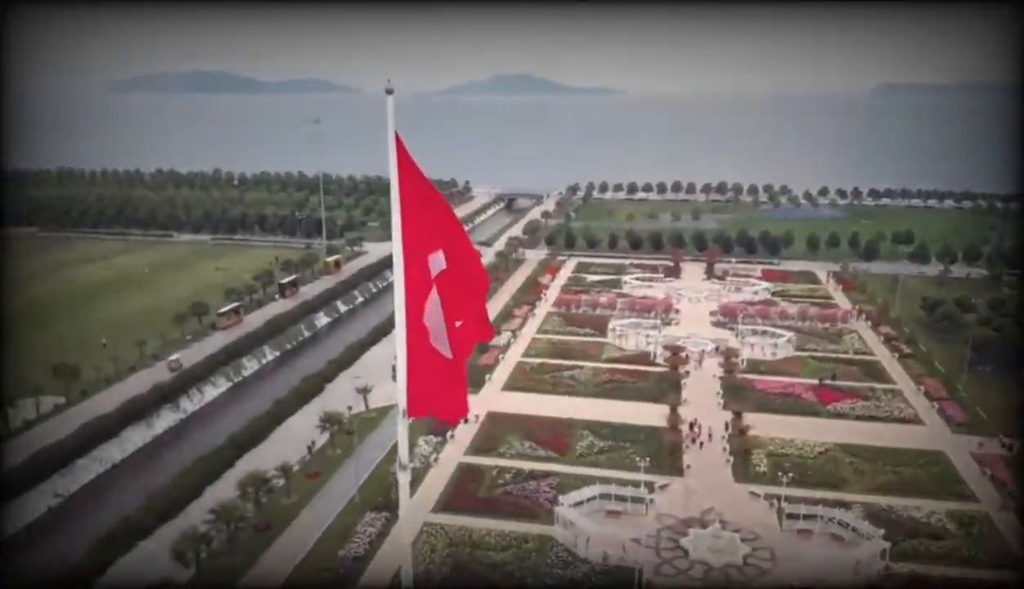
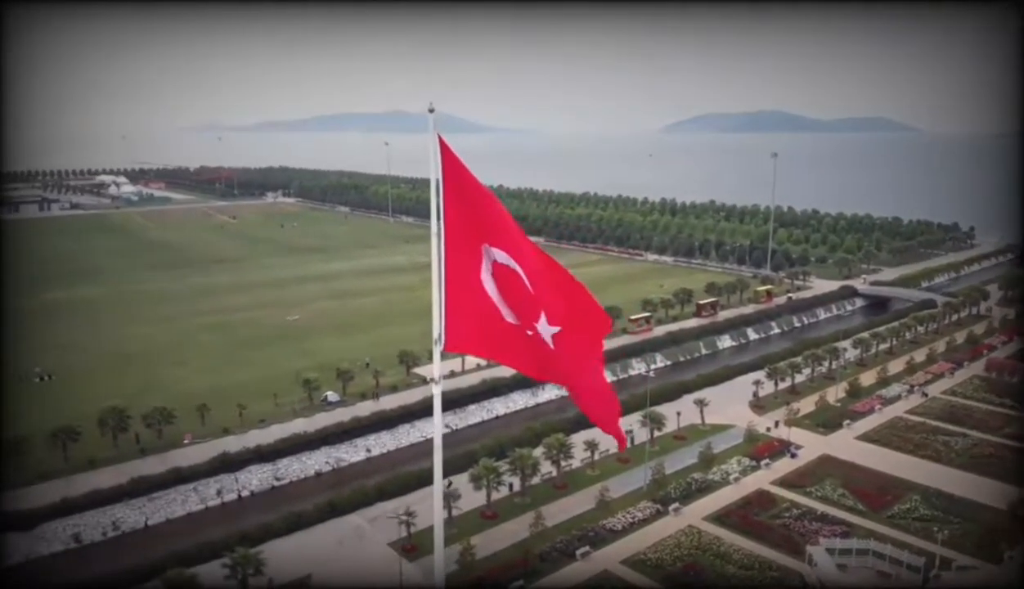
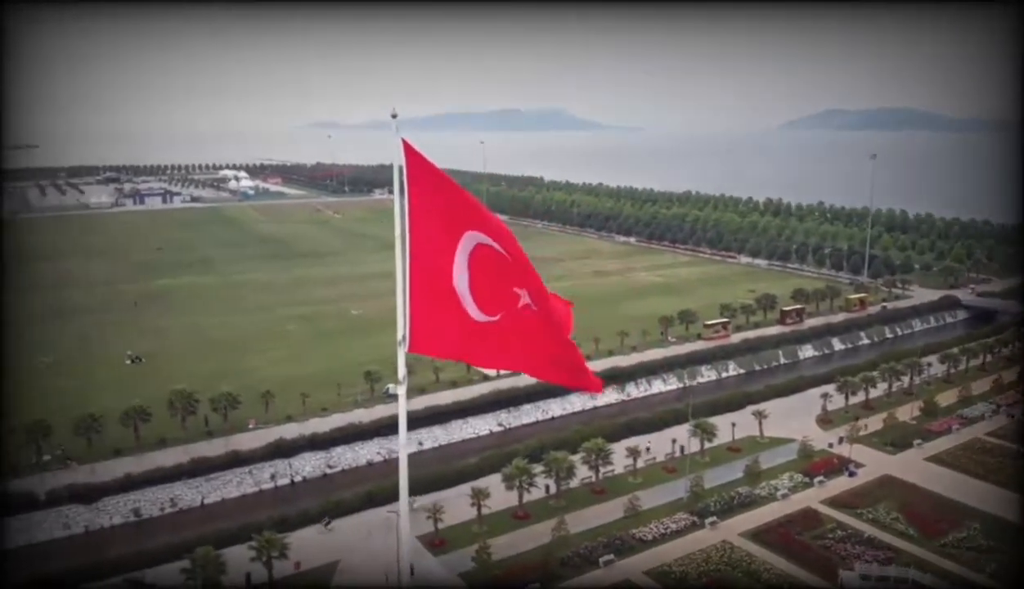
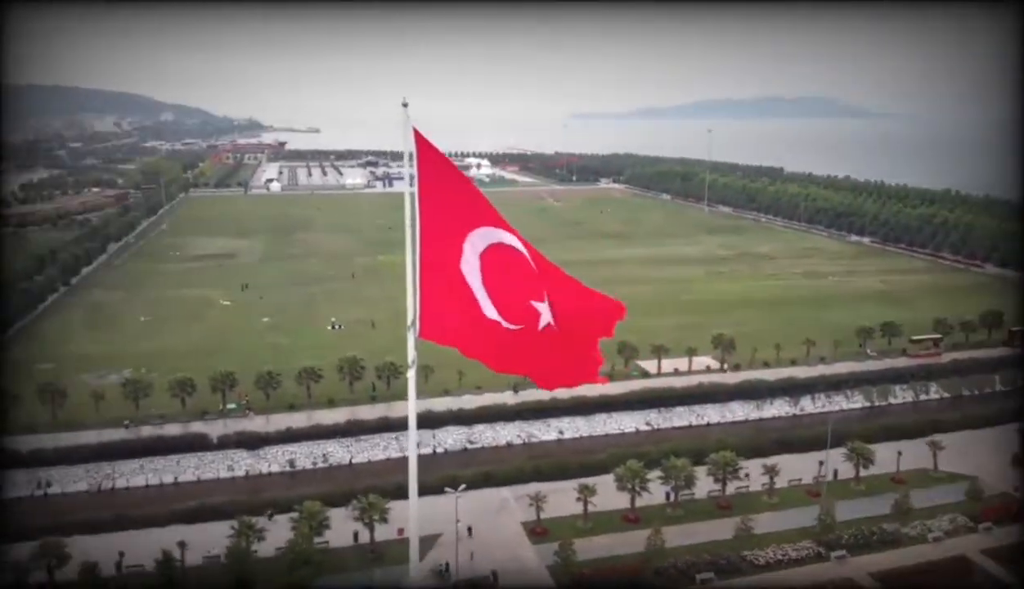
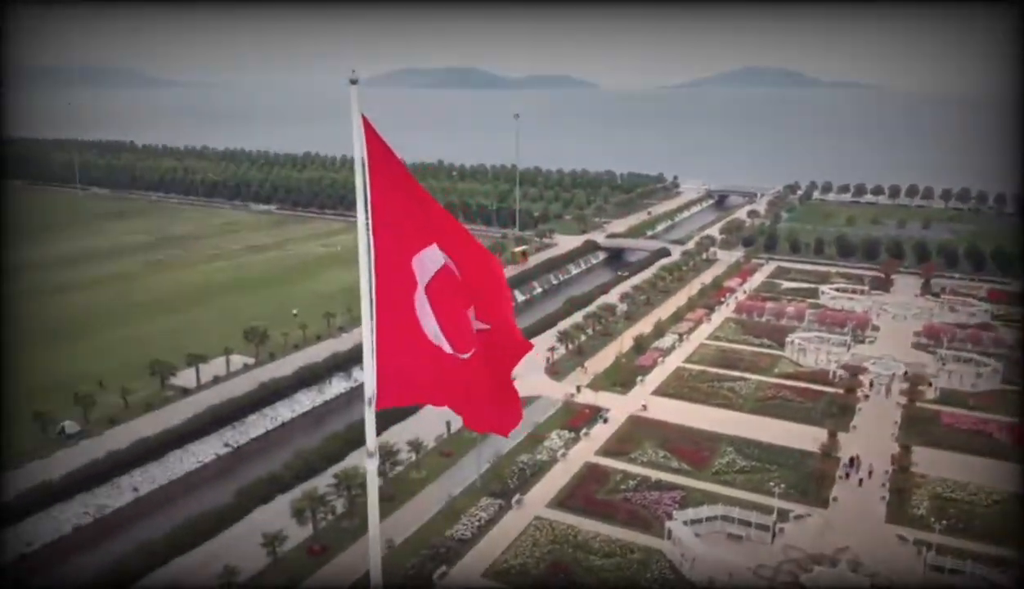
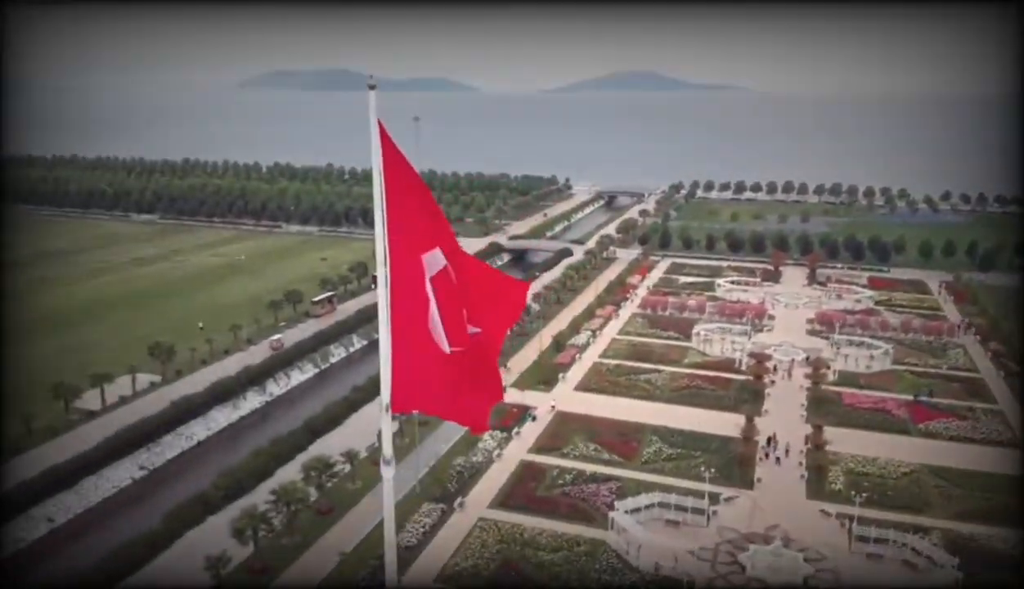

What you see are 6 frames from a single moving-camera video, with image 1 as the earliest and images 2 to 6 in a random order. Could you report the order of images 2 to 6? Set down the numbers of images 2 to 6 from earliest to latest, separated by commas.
6, 5, 2, 3, 4
